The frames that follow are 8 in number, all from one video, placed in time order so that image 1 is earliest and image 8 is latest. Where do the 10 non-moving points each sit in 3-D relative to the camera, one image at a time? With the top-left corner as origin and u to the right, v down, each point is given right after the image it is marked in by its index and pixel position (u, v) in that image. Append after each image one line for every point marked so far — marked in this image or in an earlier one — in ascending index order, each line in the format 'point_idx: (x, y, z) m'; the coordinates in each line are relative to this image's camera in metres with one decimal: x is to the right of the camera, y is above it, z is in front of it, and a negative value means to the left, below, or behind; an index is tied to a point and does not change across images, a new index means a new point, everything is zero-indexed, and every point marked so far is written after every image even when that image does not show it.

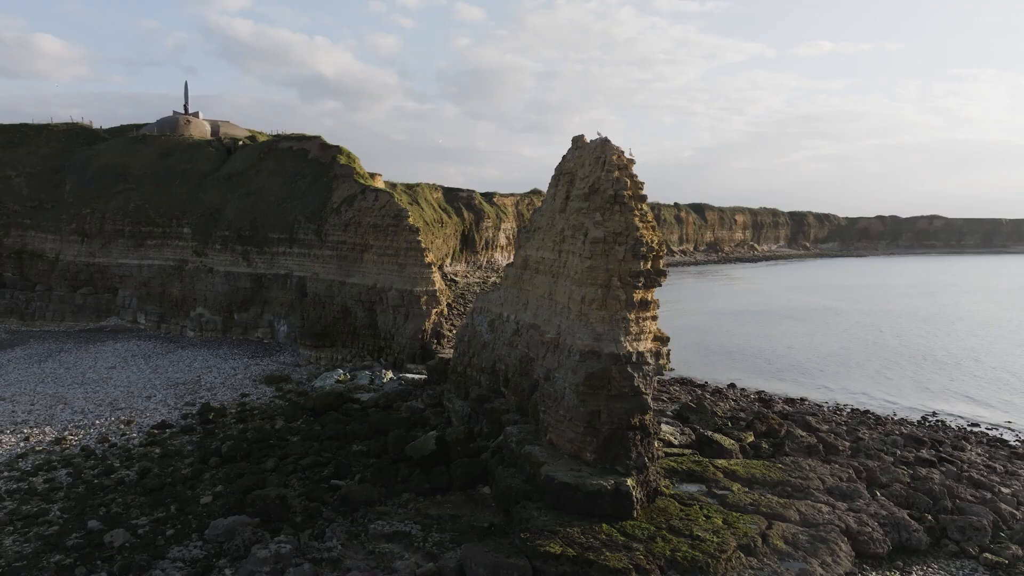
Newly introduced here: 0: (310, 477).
0: (-3.9, -3.6, +13.7) m
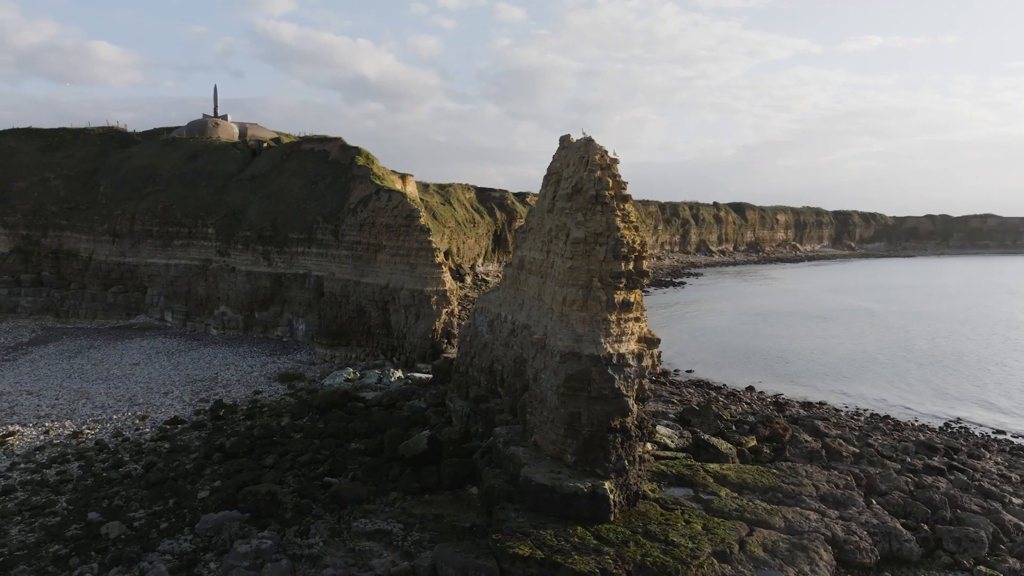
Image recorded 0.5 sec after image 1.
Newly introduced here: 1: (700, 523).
0: (-4.0, -3.6, +13.9) m
1: (+2.7, -3.4, +10.3) m
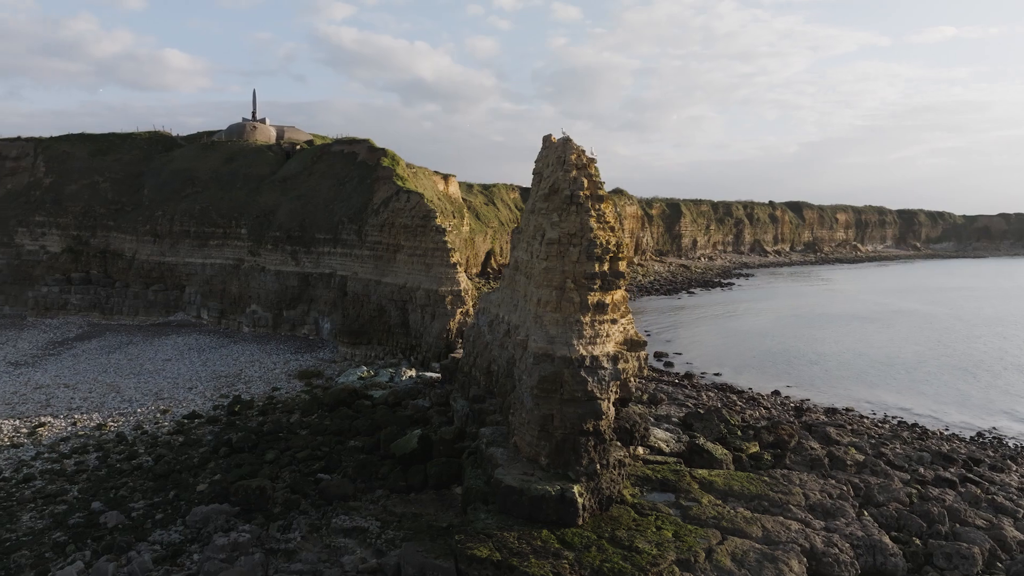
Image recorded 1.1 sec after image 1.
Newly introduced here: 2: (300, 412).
0: (-4.2, -3.6, +14.2) m
1: (+2.2, -3.4, +10.1) m
2: (-5.5, -3.2, +18.4) m
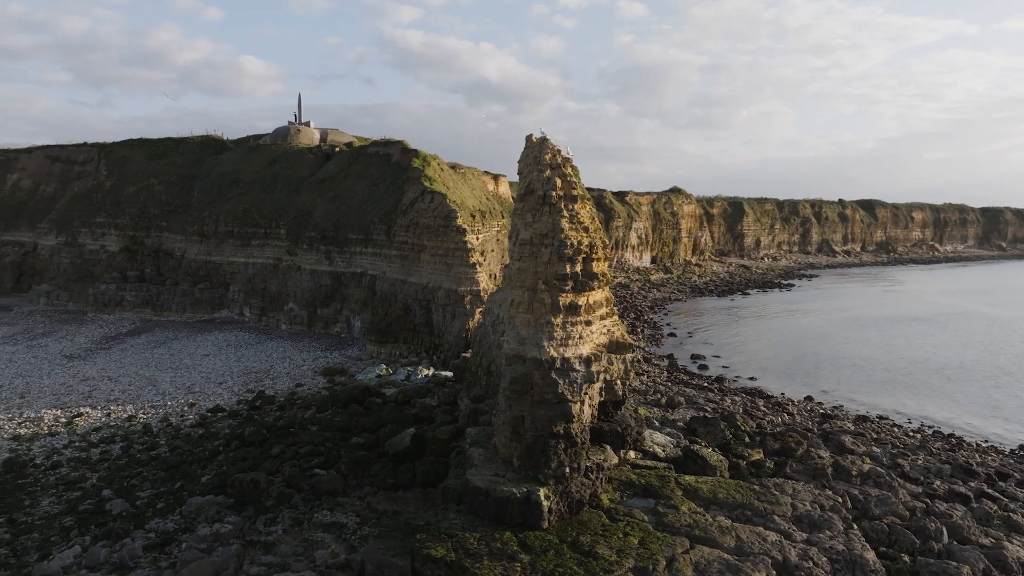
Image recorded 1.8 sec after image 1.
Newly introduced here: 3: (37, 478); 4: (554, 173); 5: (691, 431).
0: (-4.3, -3.6, +14.6) m
1: (+1.7, -3.4, +9.9) m
2: (-5.2, -3.2, +18.9) m
3: (-10.4, -4.2, +15.6) m
4: (+0.6, +1.7, +10.7) m
5: (+3.9, -3.1, +15.5) m
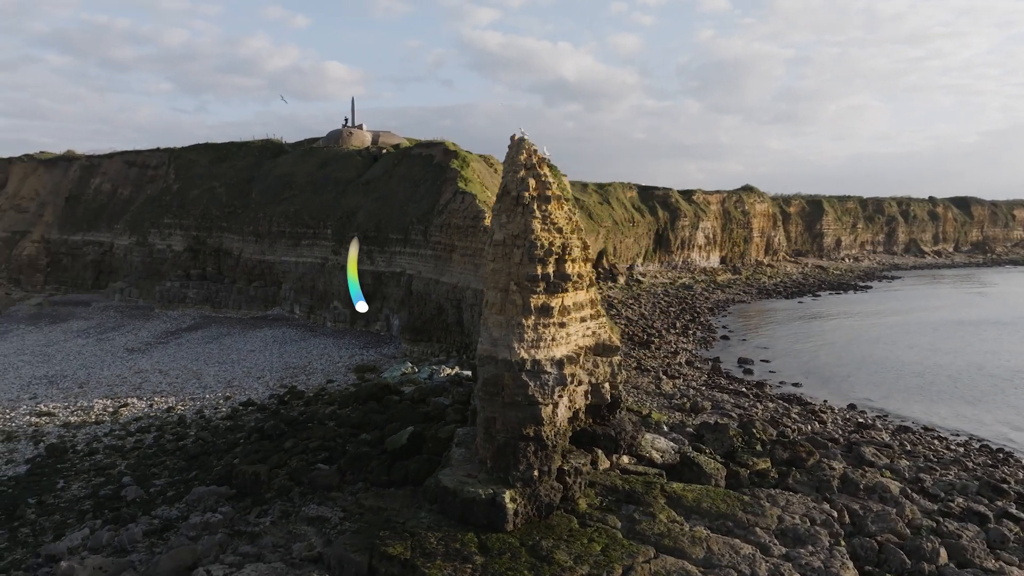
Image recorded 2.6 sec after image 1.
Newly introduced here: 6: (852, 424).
0: (-4.3, -3.6, +15.0) m
1: (+1.2, -3.5, +9.7) m
2: (-4.7, -3.2, +19.4) m
3: (-10.3, -4.1, +16.7) m
4: (+0.3, +1.7, +10.6) m
5: (+4.0, -3.1, +15.0) m
6: (+9.2, -3.7, +19.3) m
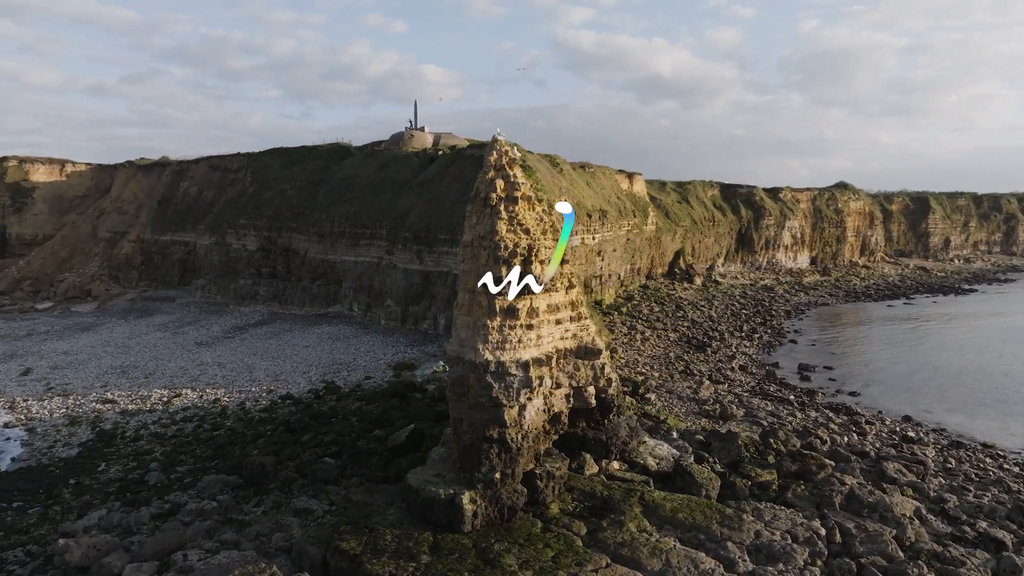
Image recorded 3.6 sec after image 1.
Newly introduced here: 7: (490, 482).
0: (-4.2, -3.6, +15.5) m
1: (+0.6, -3.5, +9.5) m
2: (-4.1, -3.1, +19.9) m
3: (-9.9, -4.0, +17.9) m
4: (-0.2, +1.7, +10.6) m
5: (+4.0, -3.2, +14.5) m
6: (+9.8, -3.8, +18.0) m
7: (-0.3, -2.8, +10.2) m
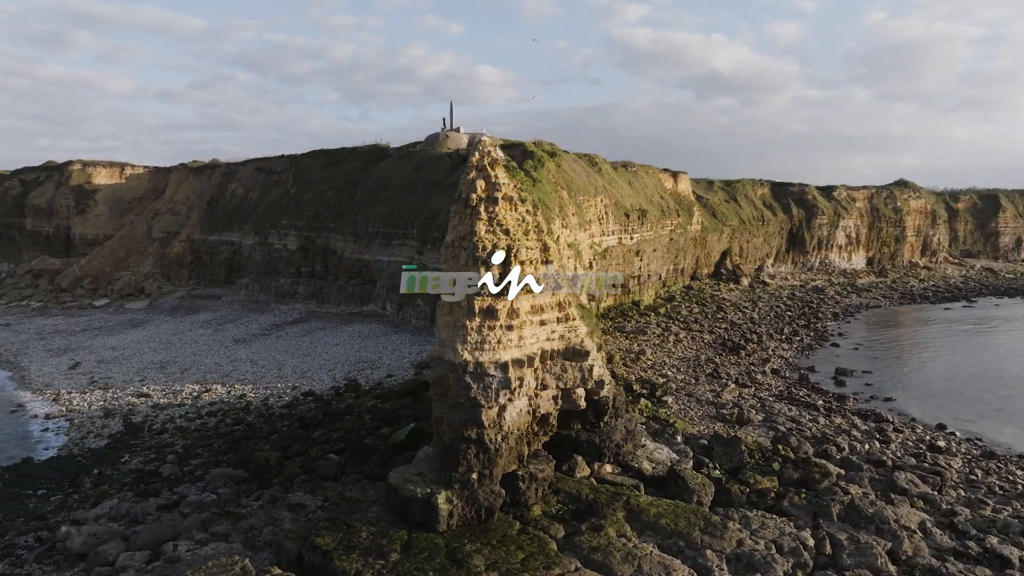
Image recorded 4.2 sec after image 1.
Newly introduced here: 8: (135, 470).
0: (-4.1, -3.5, +15.8) m
1: (+0.2, -3.5, +9.5) m
2: (-3.7, -3.1, +20.2) m
3: (-9.7, -4.0, +18.6) m
4: (-0.5, +1.7, +10.6) m
5: (+4.0, -3.2, +14.2) m
6: (+10.0, -3.8, +17.3) m
7: (-0.6, -2.8, +10.2) m
8: (-8.5, -4.1, +16.1) m
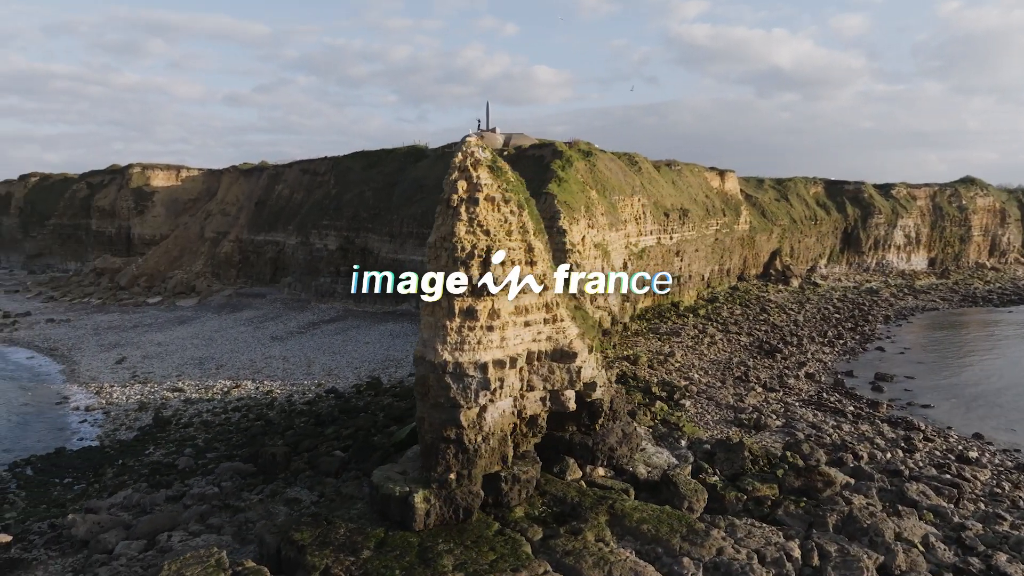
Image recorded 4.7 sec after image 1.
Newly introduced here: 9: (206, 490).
0: (-4.0, -3.5, +16.1) m
1: (-0.2, -3.5, +9.5) m
2: (-3.2, -3.1, +20.4) m
3: (-9.3, -3.9, +19.3) m
4: (-0.7, +1.7, +10.6) m
5: (+3.9, -3.3, +13.8) m
6: (+10.2, -3.9, +16.5) m
7: (-0.9, -2.8, +10.3) m
8: (-8.3, -4.1, +16.7) m
9: (-5.7, -3.7, +13.3) m
